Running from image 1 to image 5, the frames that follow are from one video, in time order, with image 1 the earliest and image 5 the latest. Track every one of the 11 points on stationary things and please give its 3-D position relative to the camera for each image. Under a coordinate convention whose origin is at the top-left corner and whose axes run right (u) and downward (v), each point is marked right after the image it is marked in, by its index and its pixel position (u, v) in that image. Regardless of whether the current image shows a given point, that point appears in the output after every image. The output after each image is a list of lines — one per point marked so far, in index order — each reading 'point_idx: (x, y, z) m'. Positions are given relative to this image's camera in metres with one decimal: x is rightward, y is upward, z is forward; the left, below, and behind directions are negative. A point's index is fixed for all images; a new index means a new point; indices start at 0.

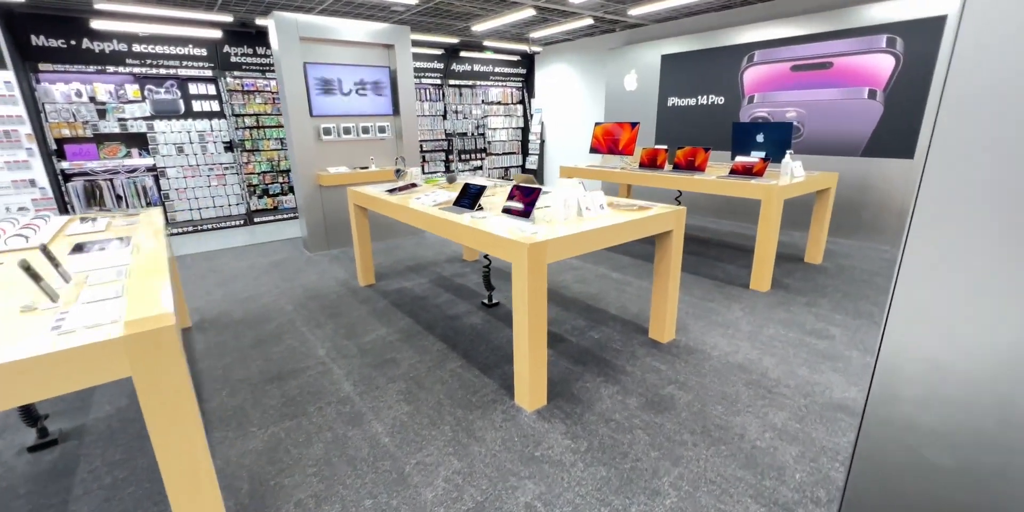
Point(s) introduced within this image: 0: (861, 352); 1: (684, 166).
0: (+2.0, -0.6, +2.5) m
1: (+1.6, +0.8, +4.1) m
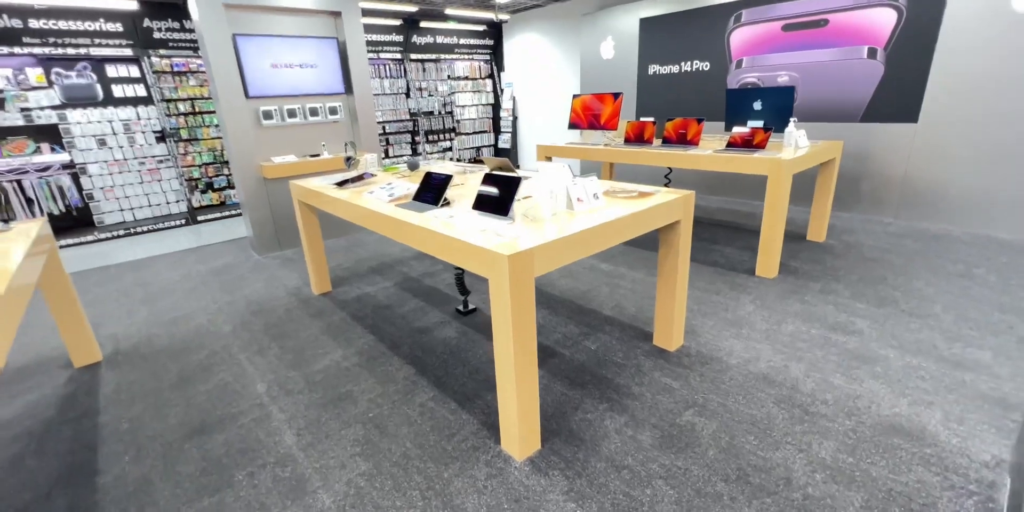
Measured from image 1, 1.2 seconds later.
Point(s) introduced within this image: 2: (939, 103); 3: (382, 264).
0: (+1.9, -0.5, +2.2) m
1: (+1.4, +1.0, +3.7) m
2: (+3.7, +1.3, +3.8) m
3: (-1.1, -0.1, +3.6) m
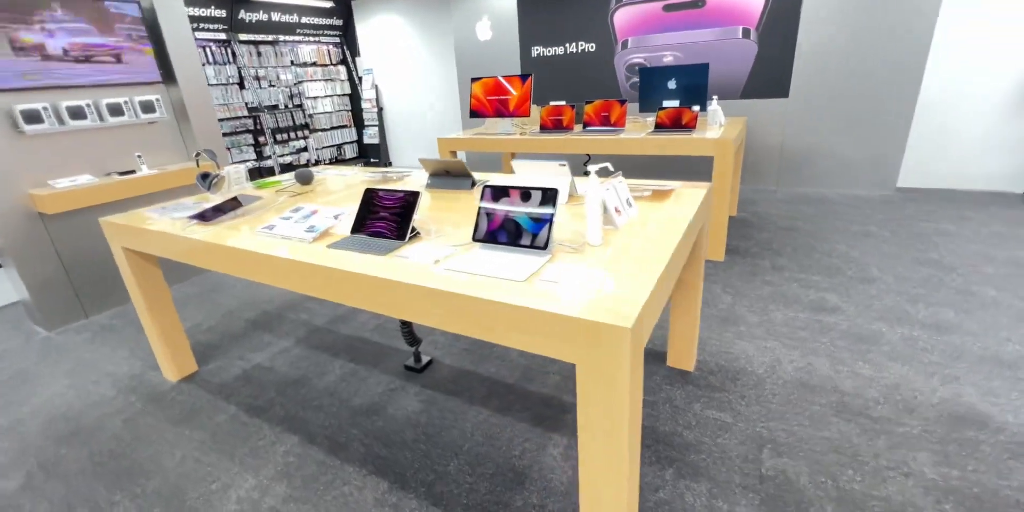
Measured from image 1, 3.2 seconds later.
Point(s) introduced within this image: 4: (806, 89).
0: (+1.8, -0.3, +2.2) m
1: (+0.7, +1.0, +3.4) m
2: (+2.8, +1.7, +4.2) m
3: (-1.5, -0.3, +2.6) m
4: (+2.8, +1.6, +4.2) m
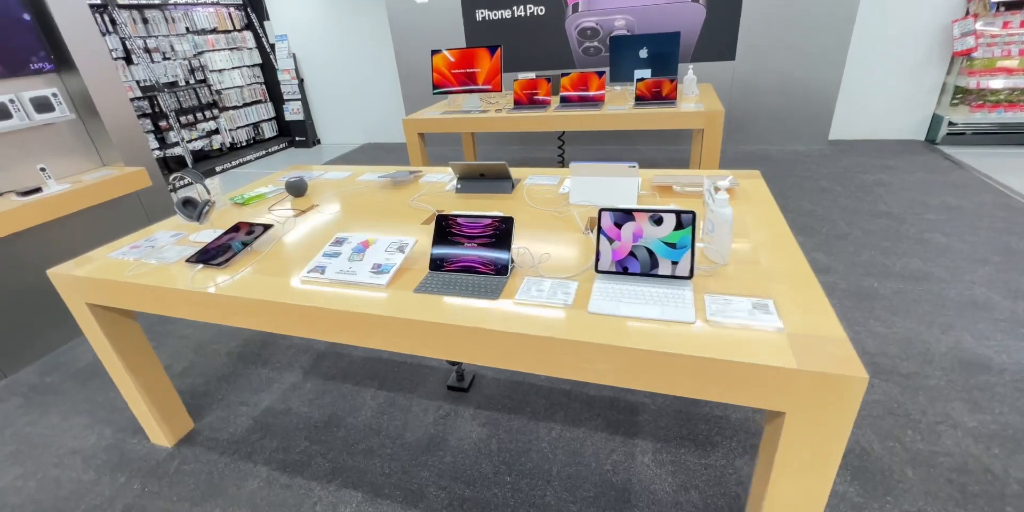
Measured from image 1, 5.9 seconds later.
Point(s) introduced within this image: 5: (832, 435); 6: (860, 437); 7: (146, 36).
0: (+2.0, -0.1, +2.4) m
1: (+0.5, +1.2, +3.3) m
2: (+2.3, +2.1, +4.3) m
3: (-1.3, -0.5, +2.3) m
4: (+2.4, +2.0, +4.4) m
5: (+0.6, -0.3, +0.8) m
6: (+1.2, -0.6, +1.5) m
7: (-3.9, +2.3, +4.7) m
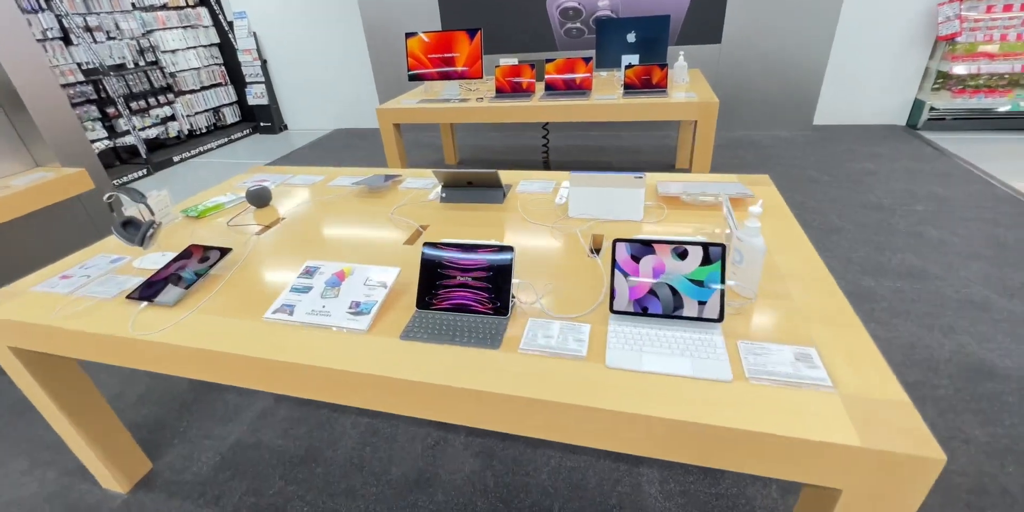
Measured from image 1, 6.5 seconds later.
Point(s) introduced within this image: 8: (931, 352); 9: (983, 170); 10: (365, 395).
0: (+1.9, -0.1, +2.4) m
1: (+0.3, +1.2, +3.1) m
2: (+2.1, +2.2, +4.2) m
3: (-1.4, -0.5, +2.1) m
4: (+2.2, +2.1, +4.2) m
5: (+0.6, -0.4, +0.7) m
6: (+1.2, -0.7, +1.5) m
7: (-4.1, +2.3, +4.3) m
8: (+1.8, -0.4, +1.9) m
9: (+3.8, +0.7, +3.6) m
10: (-0.3, -0.3, +0.9) m
